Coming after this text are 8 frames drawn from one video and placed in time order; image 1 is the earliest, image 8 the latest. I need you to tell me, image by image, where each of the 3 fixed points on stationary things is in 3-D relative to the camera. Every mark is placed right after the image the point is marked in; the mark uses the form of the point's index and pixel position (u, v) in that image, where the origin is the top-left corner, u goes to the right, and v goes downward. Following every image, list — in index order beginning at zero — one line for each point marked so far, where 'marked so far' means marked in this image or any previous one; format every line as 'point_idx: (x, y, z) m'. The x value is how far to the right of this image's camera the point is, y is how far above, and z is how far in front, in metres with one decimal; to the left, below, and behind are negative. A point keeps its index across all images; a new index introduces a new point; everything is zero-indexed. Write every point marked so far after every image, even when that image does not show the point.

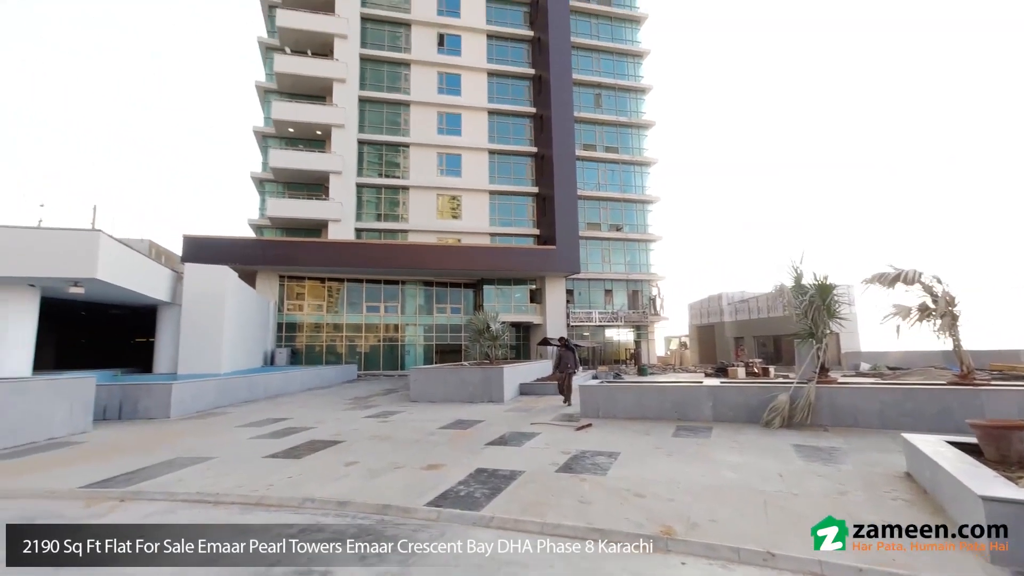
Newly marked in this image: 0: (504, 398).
0: (-1.4, -3.1, +12.2) m
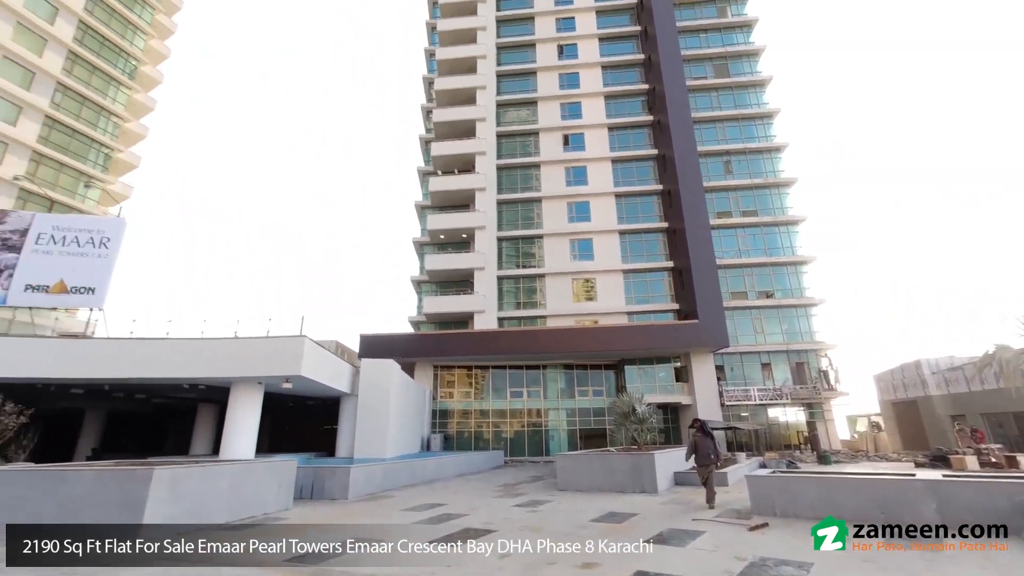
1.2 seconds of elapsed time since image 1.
0: (+4.1, -5.8, +13.1) m
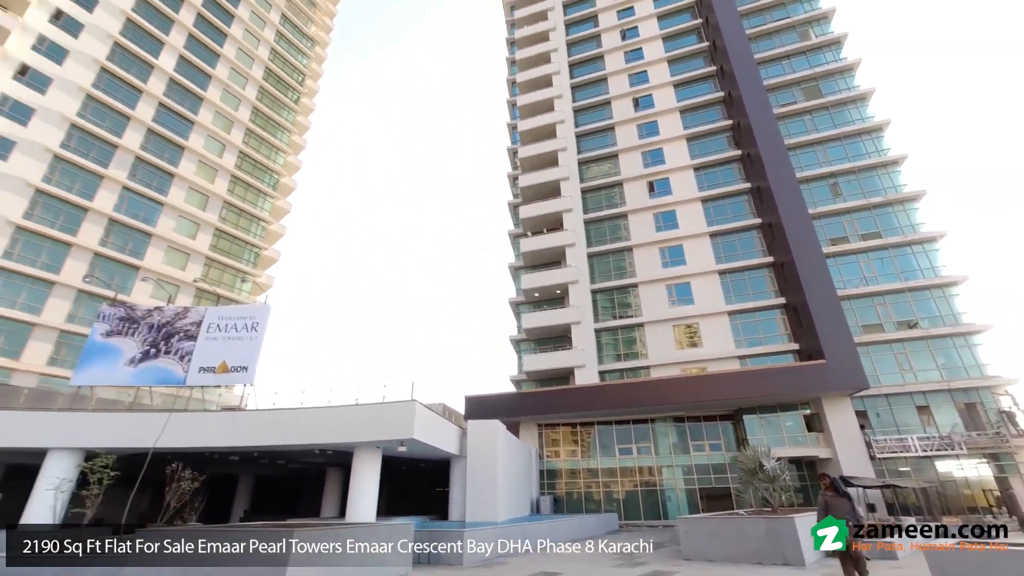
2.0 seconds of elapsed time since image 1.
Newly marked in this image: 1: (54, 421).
0: (+7.9, -7.2, +12.4) m
1: (-16.4, -4.5, +15.2) m
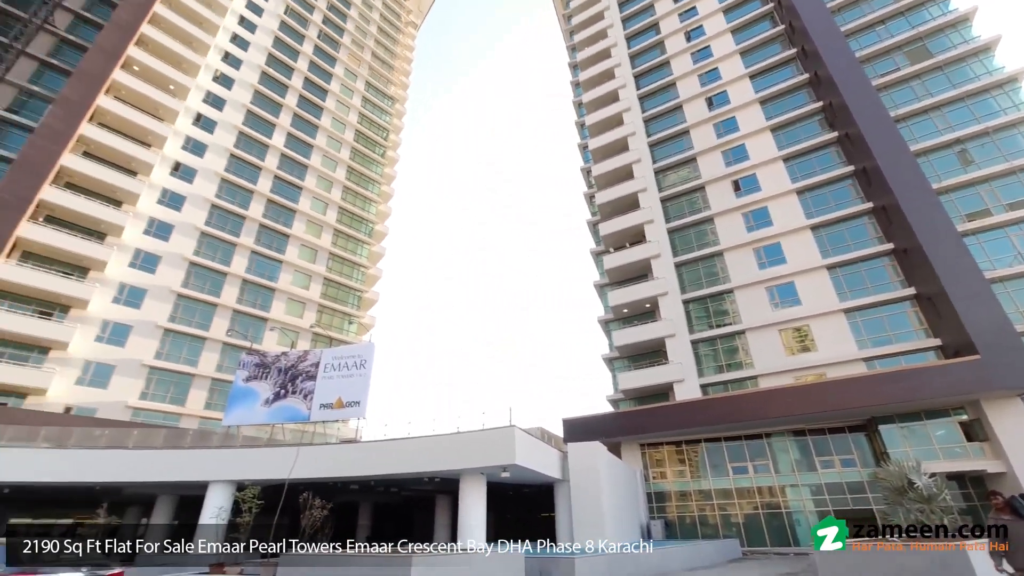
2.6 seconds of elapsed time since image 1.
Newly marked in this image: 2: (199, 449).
0: (+11.0, -7.1, +11.2) m
1: (-12.6, -6.9, +18.5) m
2: (-12.9, -6.7, +18.5) m
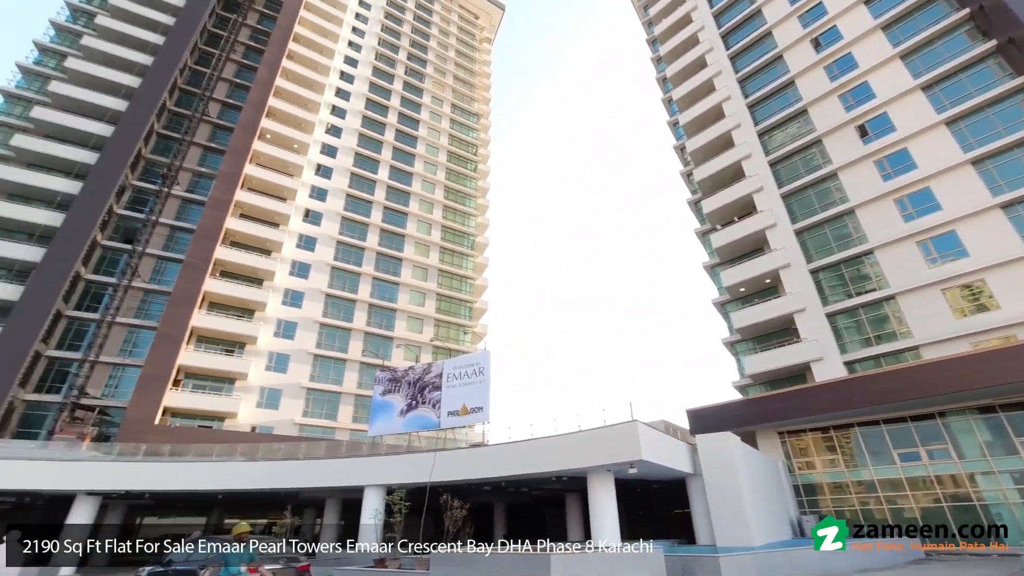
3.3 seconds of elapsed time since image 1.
0: (+14.2, -5.6, +9.0) m
1: (-7.0, -8.2, +21.3) m
2: (-7.4, -8.0, +21.4) m
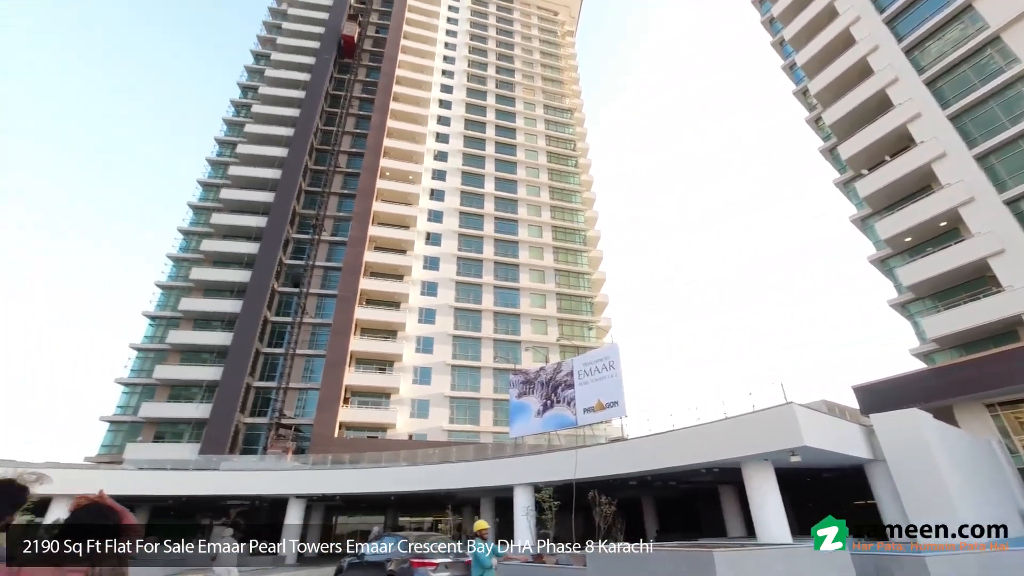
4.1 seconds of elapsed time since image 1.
0: (+16.8, -3.4, +5.5) m
1: (-0.2, -8.6, +22.6) m
2: (-0.5, -8.5, +22.9) m
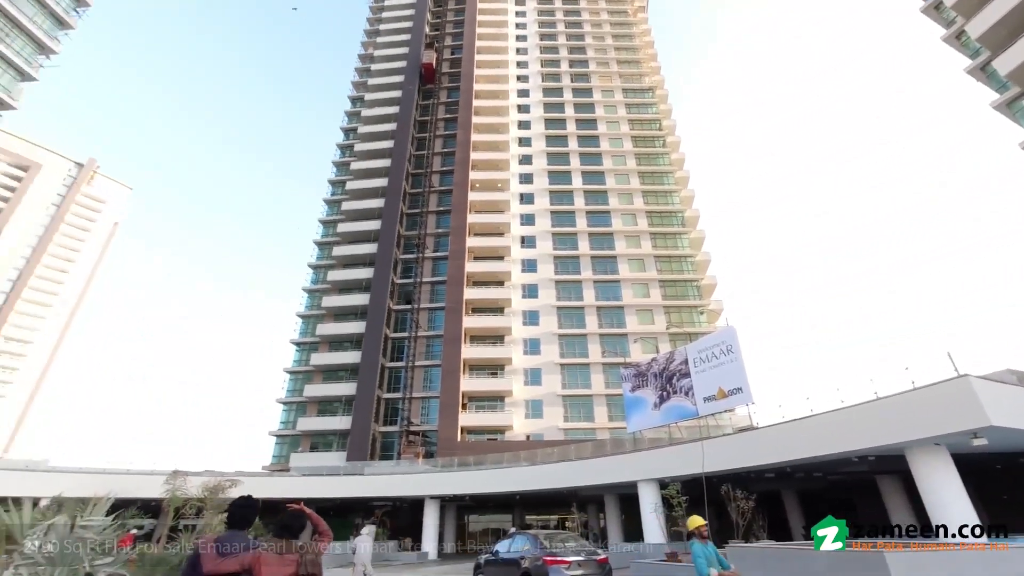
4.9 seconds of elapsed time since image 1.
0: (+17.9, -1.4, +1.9) m
1: (+5.7, -8.3, +22.2) m
2: (+5.4, -8.1, +22.5) m
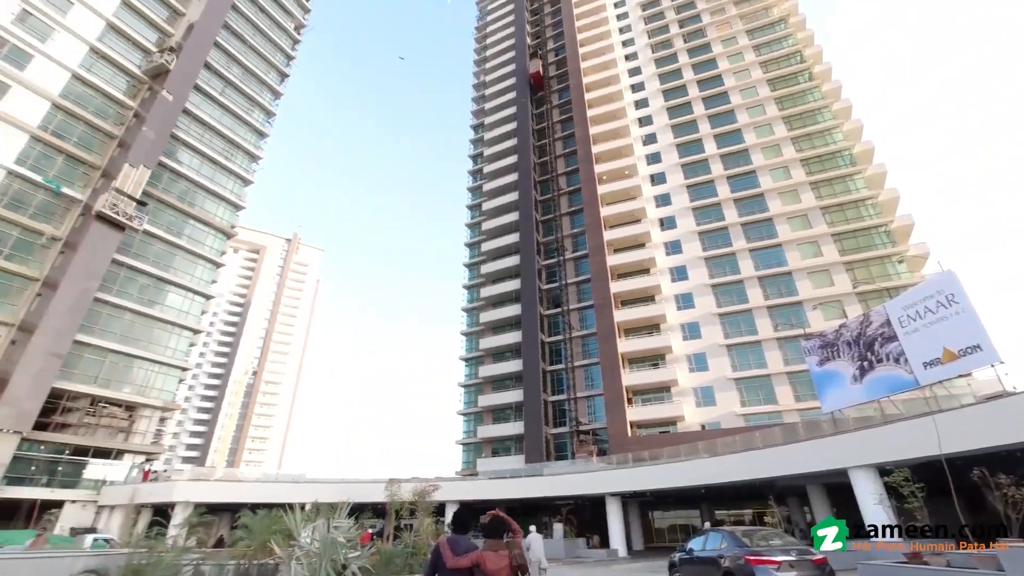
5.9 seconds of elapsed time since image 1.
0: (+17.8, +1.7, -3.5) m
1: (+13.6, -6.5, +19.3) m
2: (+13.3, -6.5, +19.7) m
